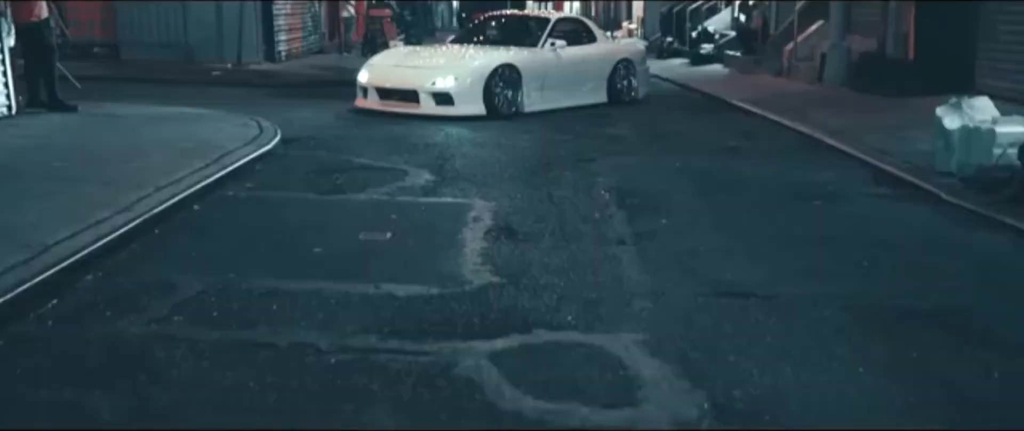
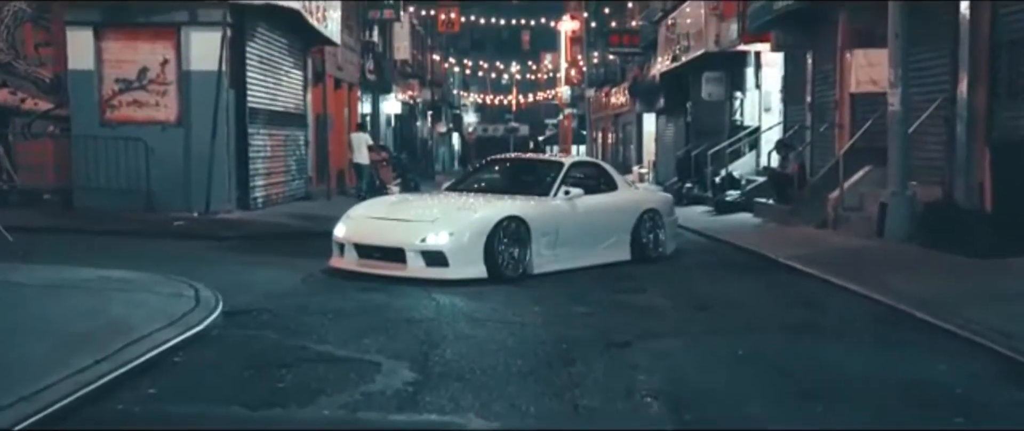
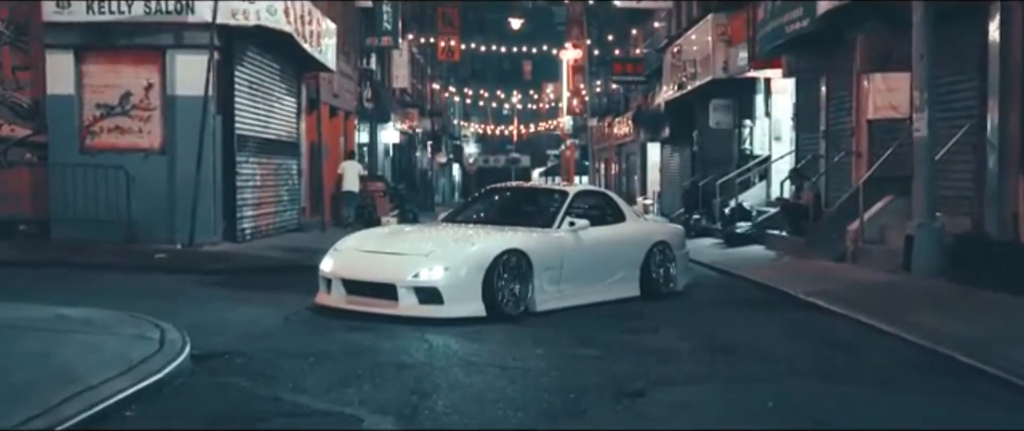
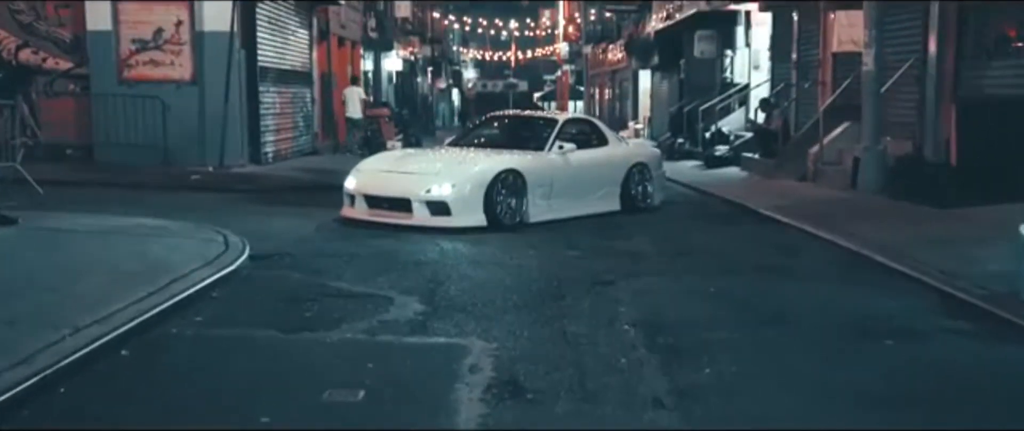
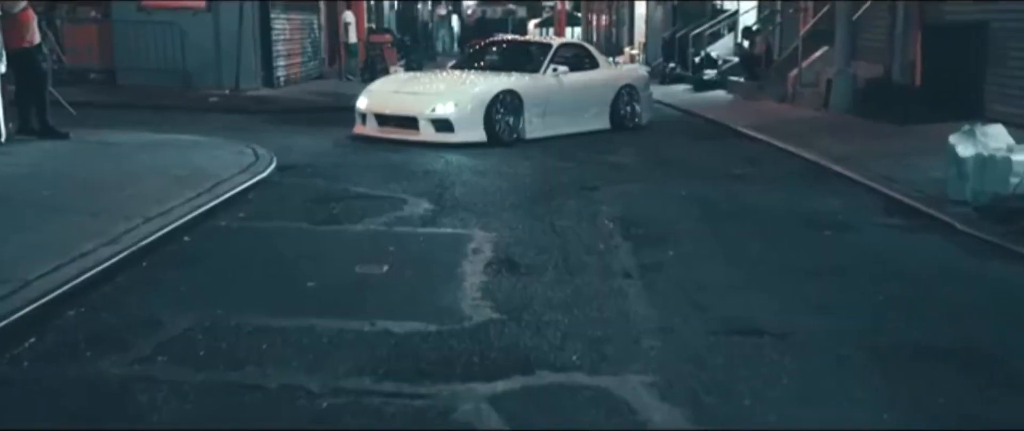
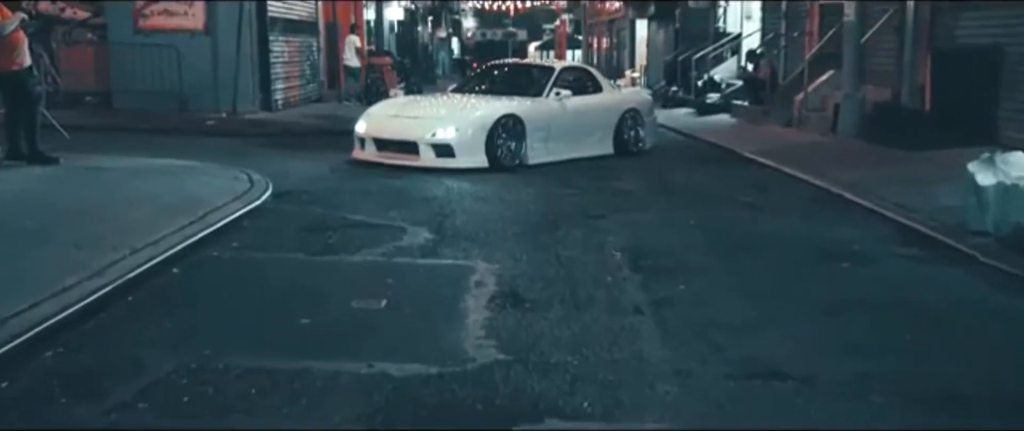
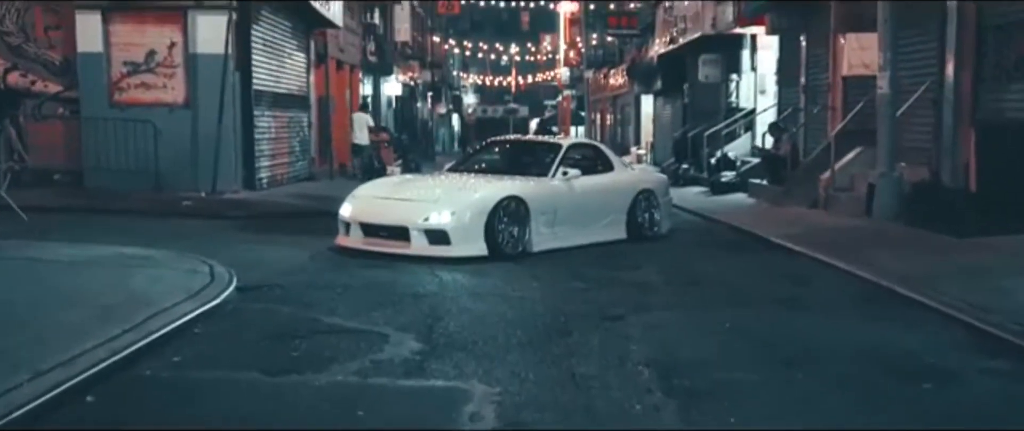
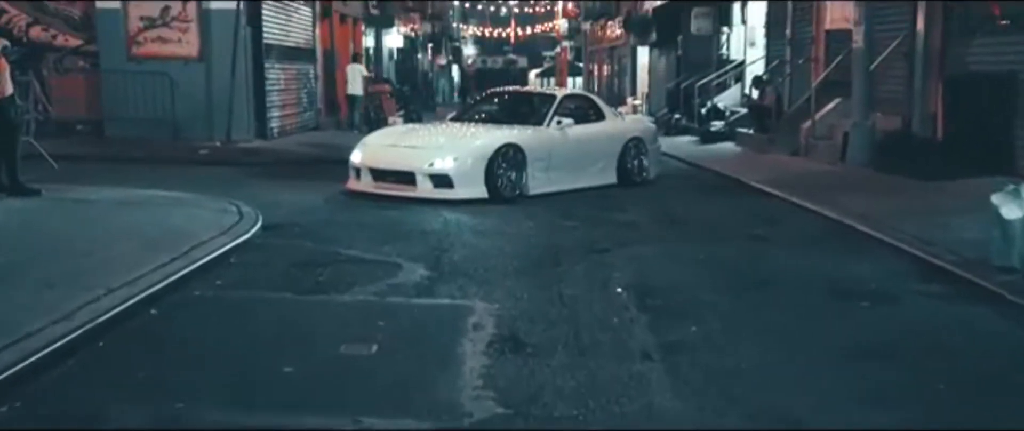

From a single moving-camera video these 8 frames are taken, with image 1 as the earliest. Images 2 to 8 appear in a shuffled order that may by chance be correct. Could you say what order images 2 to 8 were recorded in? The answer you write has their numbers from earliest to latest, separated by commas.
5, 6, 8, 4, 7, 2, 3
